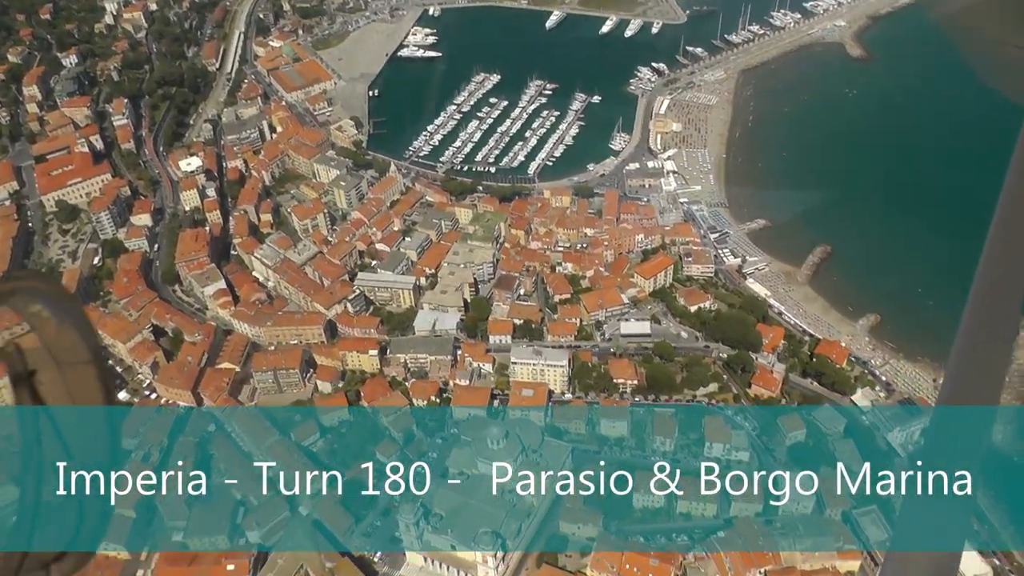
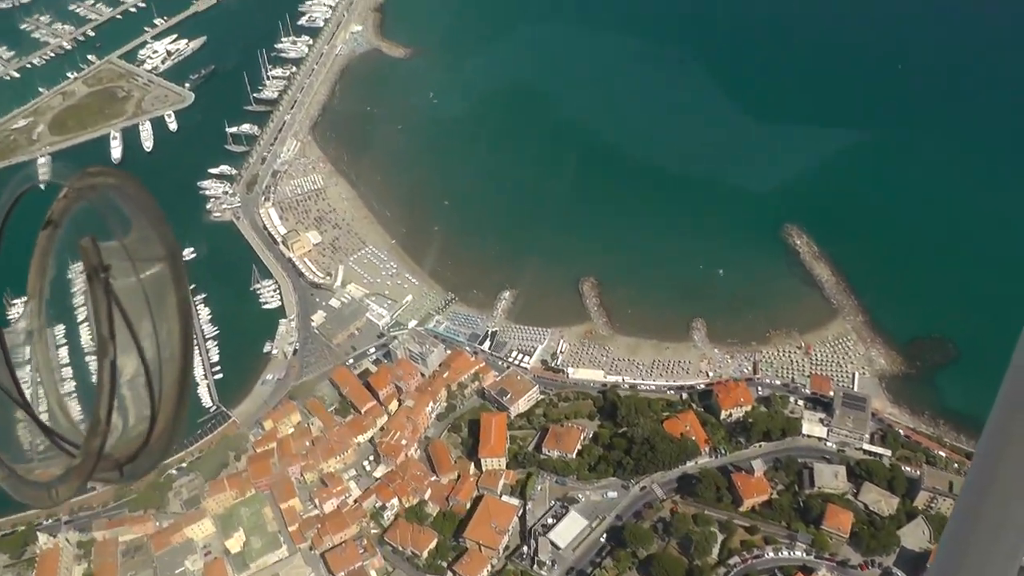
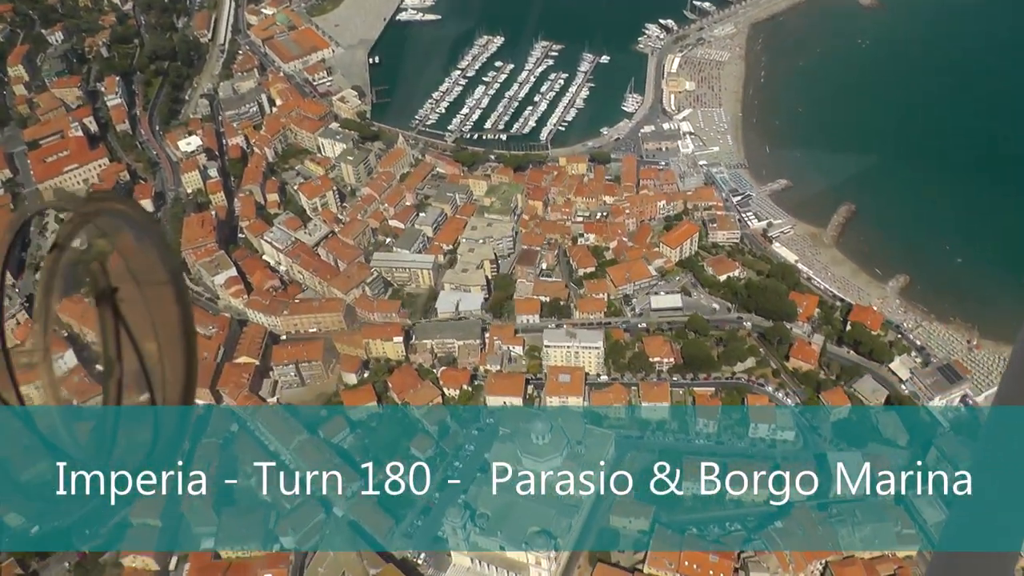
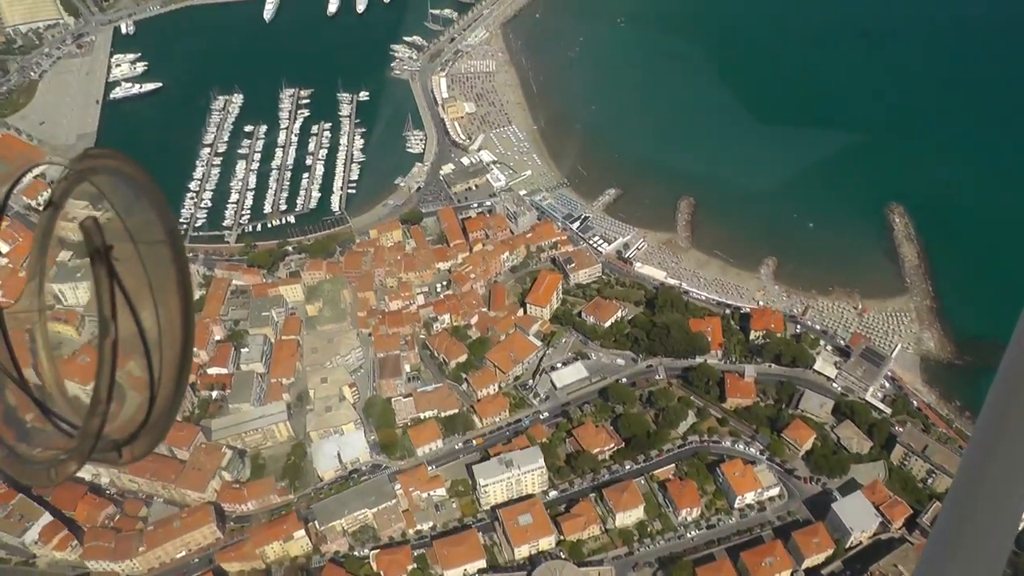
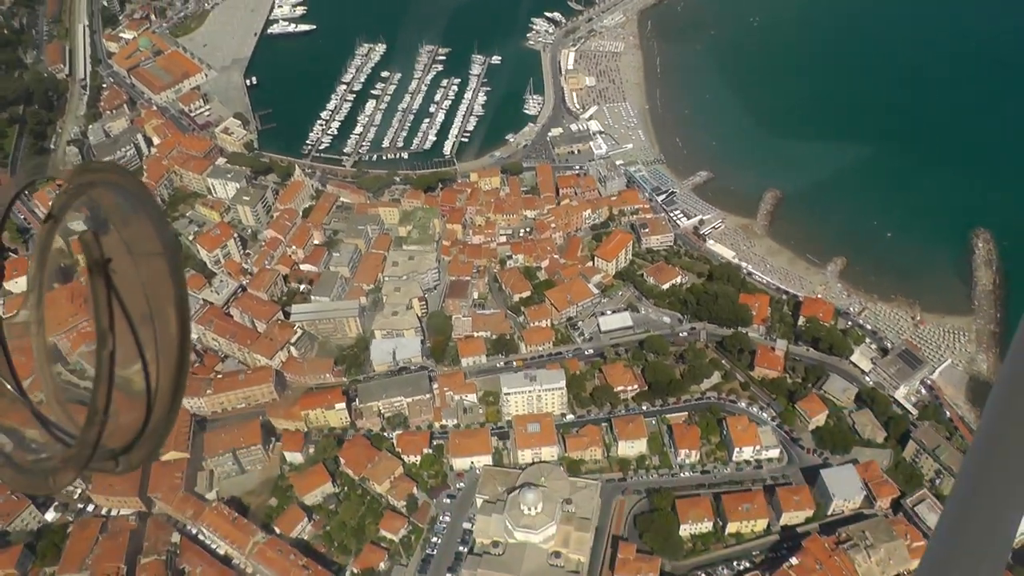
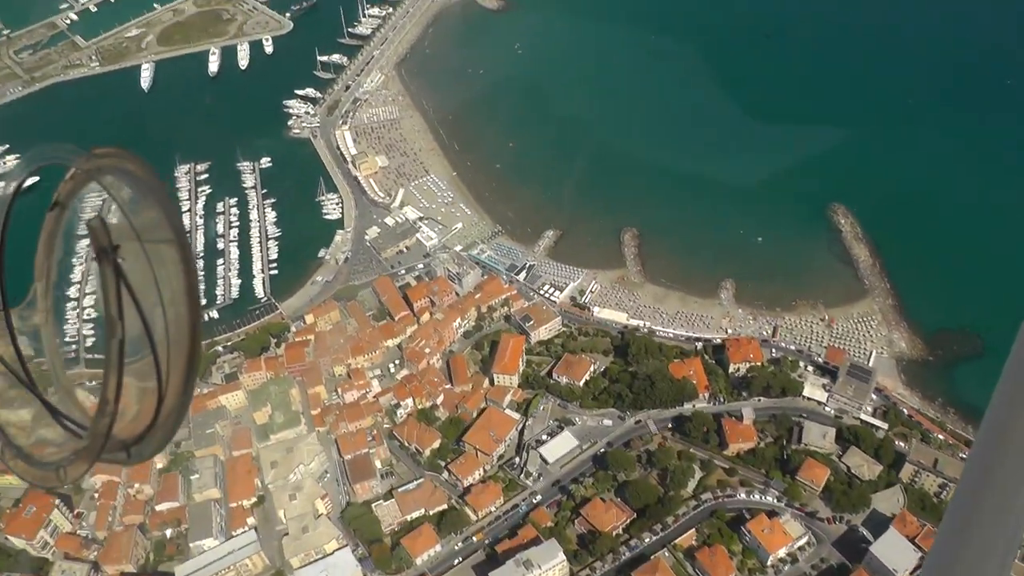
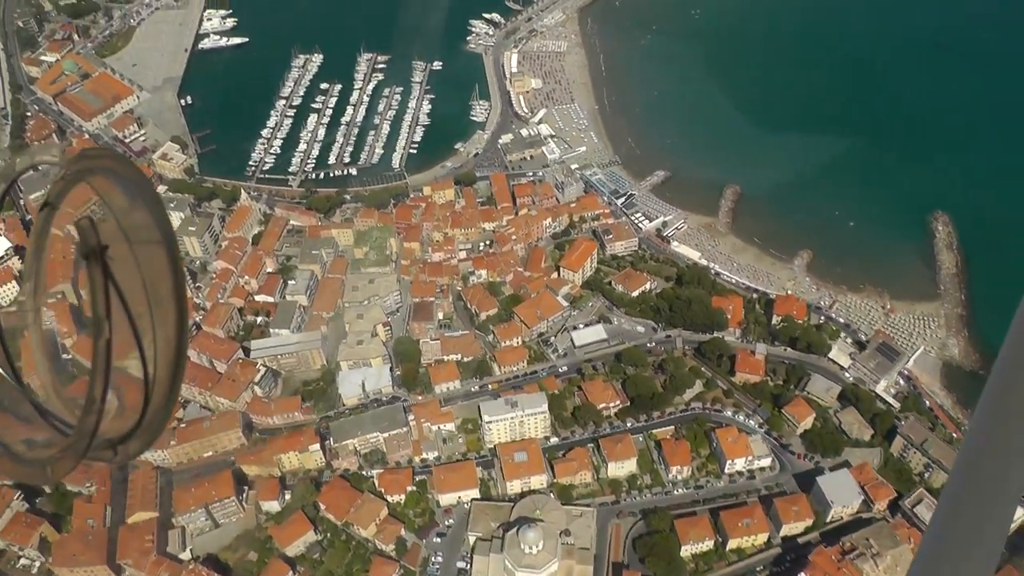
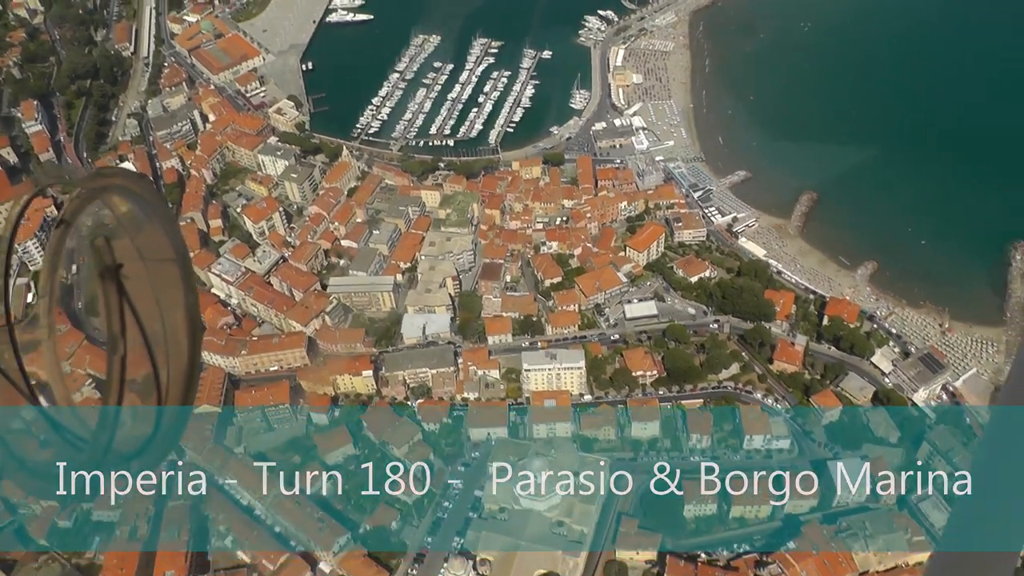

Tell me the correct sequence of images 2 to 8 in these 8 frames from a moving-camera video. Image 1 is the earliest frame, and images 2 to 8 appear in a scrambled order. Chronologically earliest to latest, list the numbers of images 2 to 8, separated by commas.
3, 8, 5, 7, 4, 6, 2
